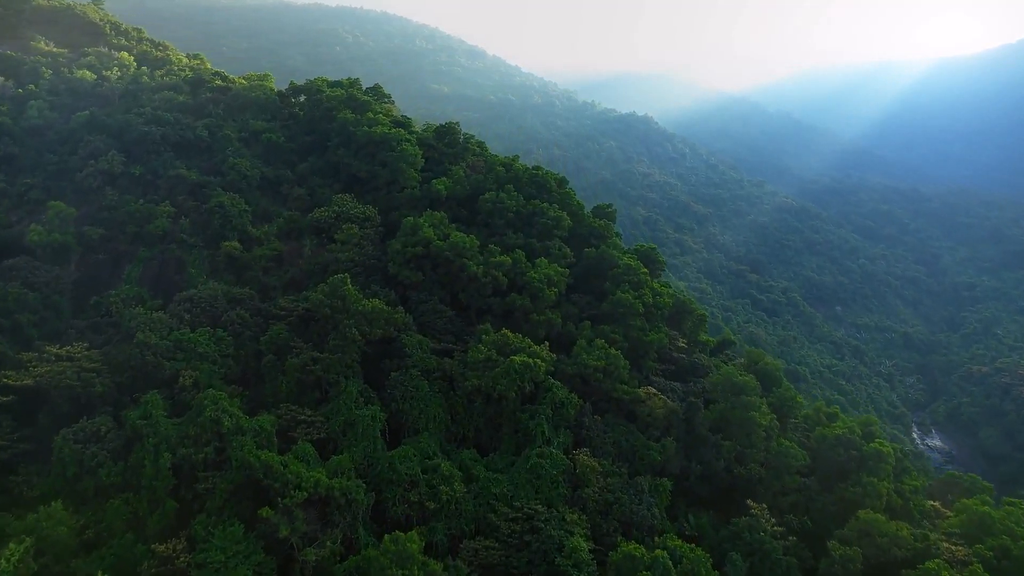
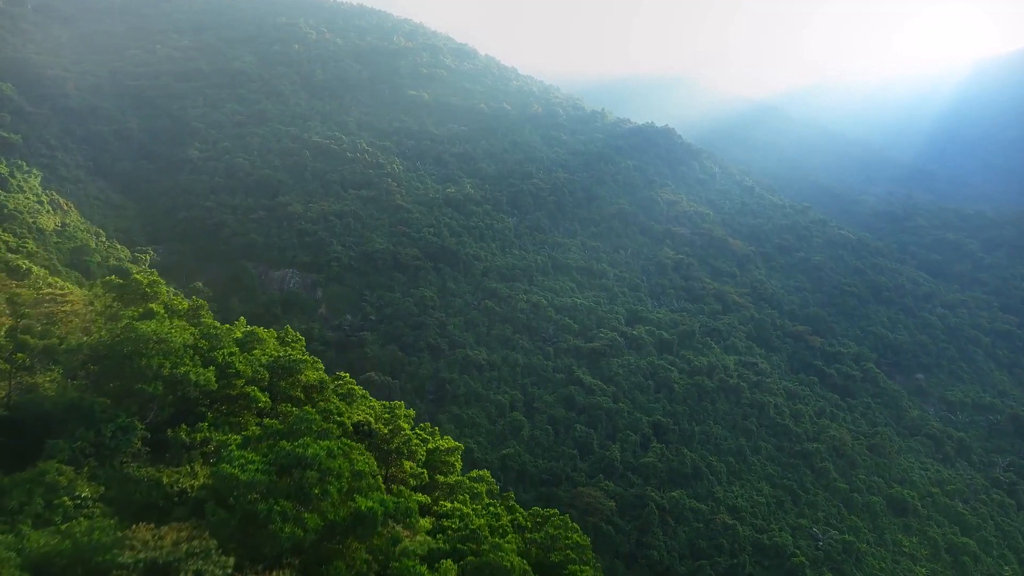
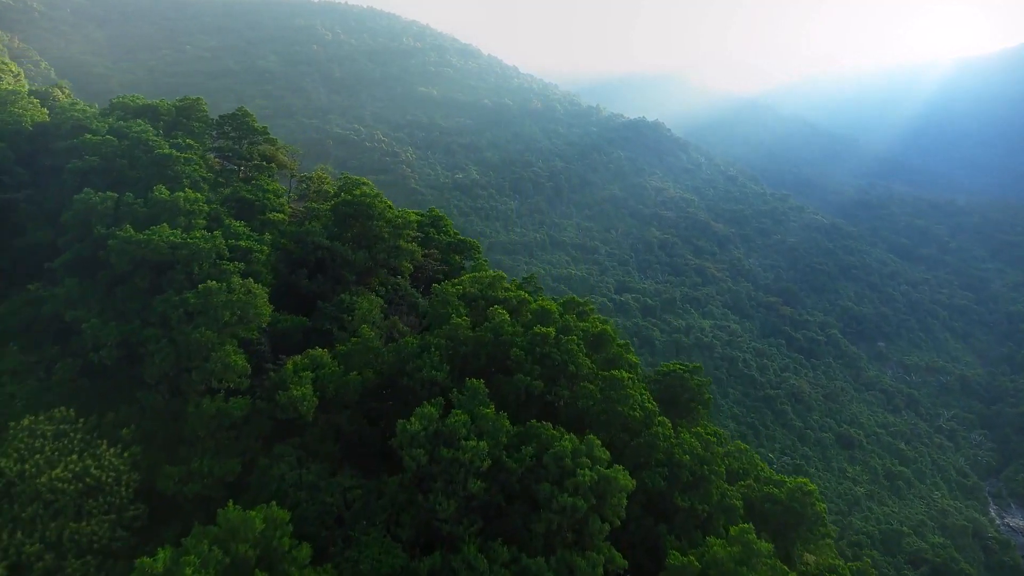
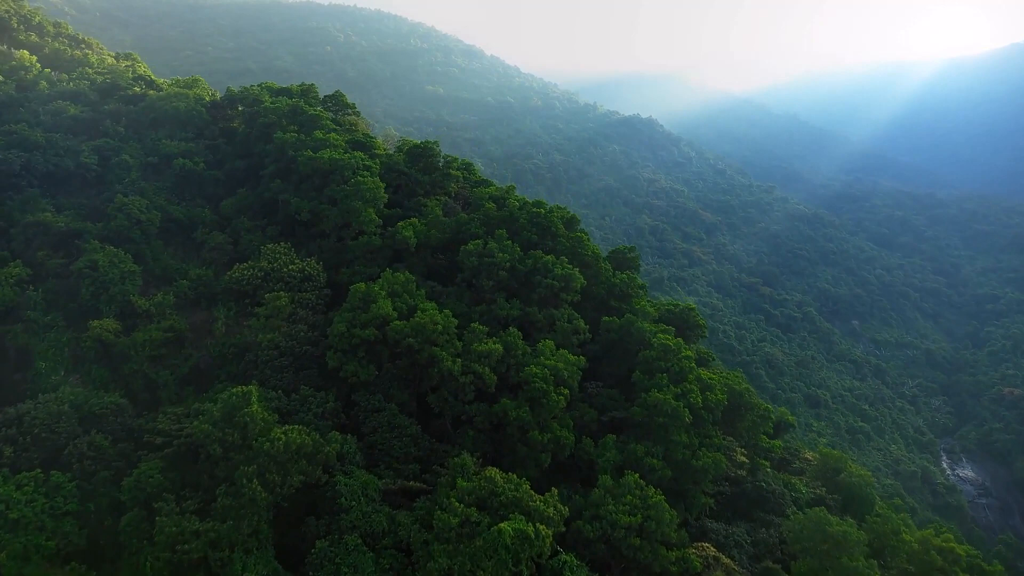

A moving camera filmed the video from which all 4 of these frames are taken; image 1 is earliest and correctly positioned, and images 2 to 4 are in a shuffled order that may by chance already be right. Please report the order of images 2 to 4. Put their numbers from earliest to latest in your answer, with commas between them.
4, 3, 2
